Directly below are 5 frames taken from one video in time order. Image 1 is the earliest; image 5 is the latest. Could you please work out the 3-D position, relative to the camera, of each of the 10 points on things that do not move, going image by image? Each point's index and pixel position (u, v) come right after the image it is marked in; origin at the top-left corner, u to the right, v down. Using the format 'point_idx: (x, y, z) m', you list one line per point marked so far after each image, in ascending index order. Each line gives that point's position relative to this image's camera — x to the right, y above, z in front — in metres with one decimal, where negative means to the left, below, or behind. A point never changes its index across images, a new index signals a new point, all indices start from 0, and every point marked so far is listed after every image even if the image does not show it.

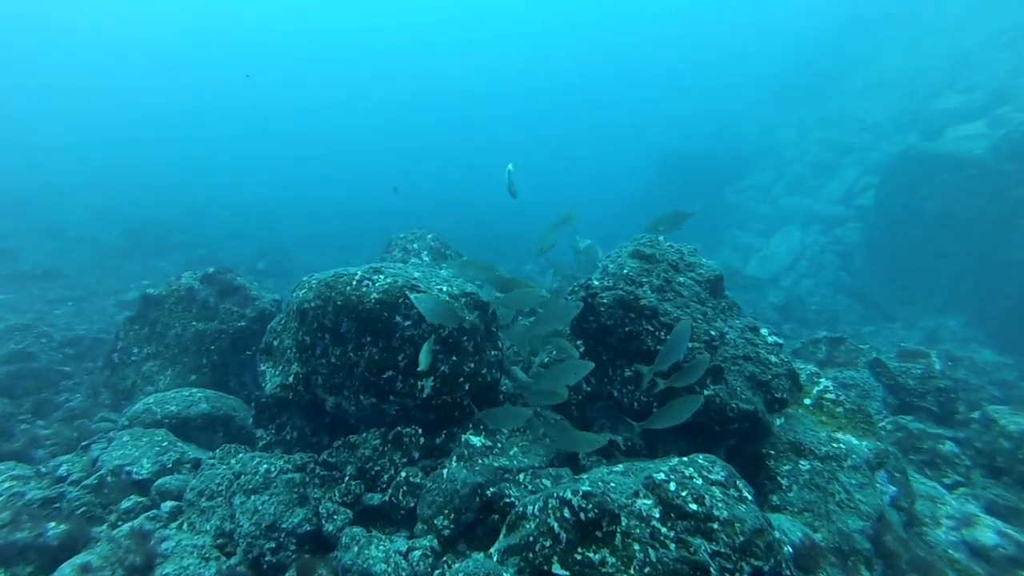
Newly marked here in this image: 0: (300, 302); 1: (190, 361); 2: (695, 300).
0: (-2.2, -0.1, +5.6) m
1: (-4.8, -1.1, +8.2) m
2: (+1.9, -0.1, +5.8) m
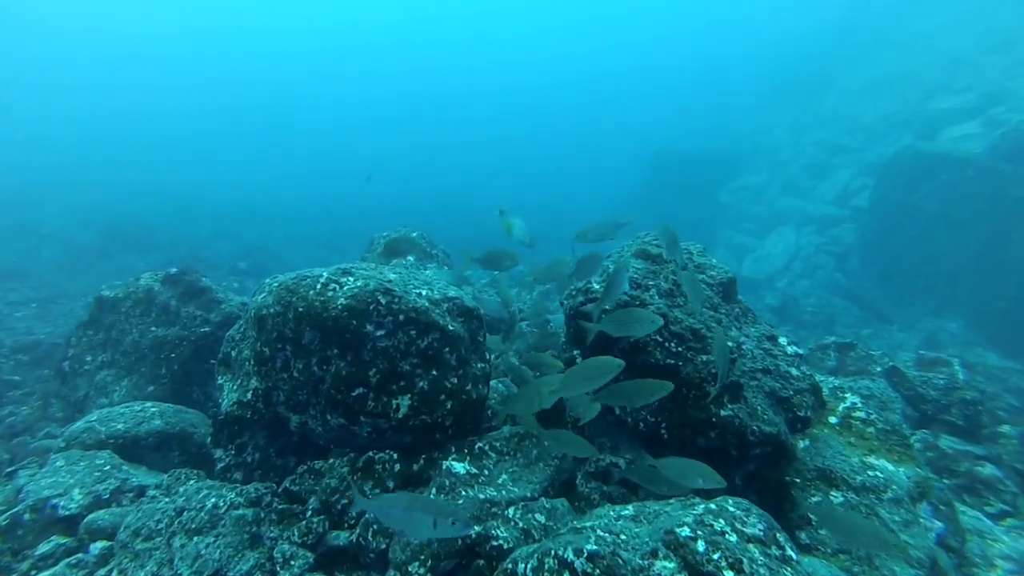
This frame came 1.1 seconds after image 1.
0: (-2.3, -0.2, +4.9) m
1: (-4.9, -1.1, +7.4) m
2: (+1.8, -0.2, +5.1) m
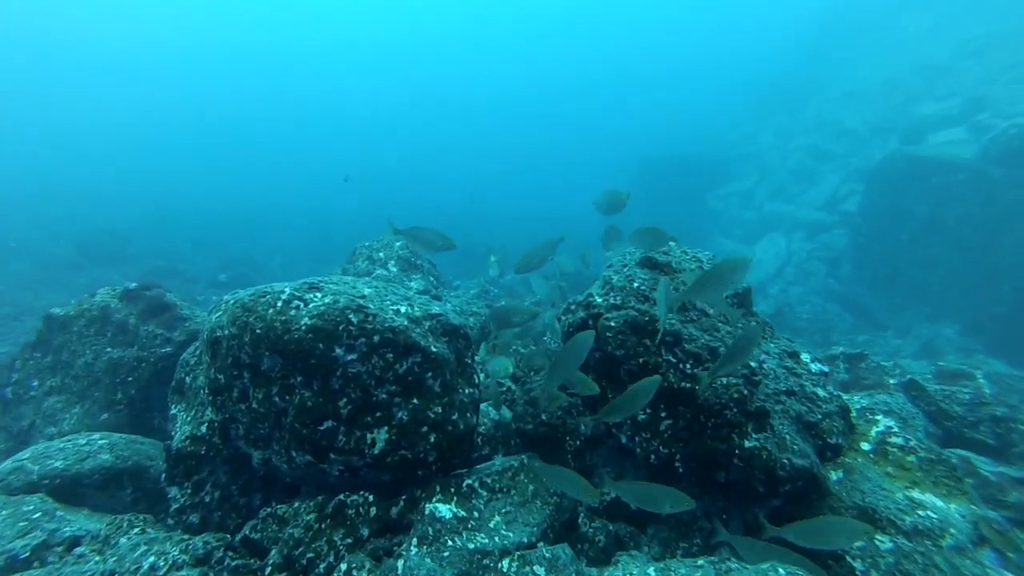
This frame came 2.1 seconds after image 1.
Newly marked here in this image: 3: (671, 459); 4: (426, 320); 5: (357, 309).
0: (-2.4, -0.3, +4.3) m
1: (-5.0, -1.3, +6.7) m
2: (+1.8, -0.3, +4.6) m
3: (+1.2, -1.3, +4.1) m
4: (-0.7, -0.3, +4.5) m
5: (-1.2, -0.2, +4.1) m
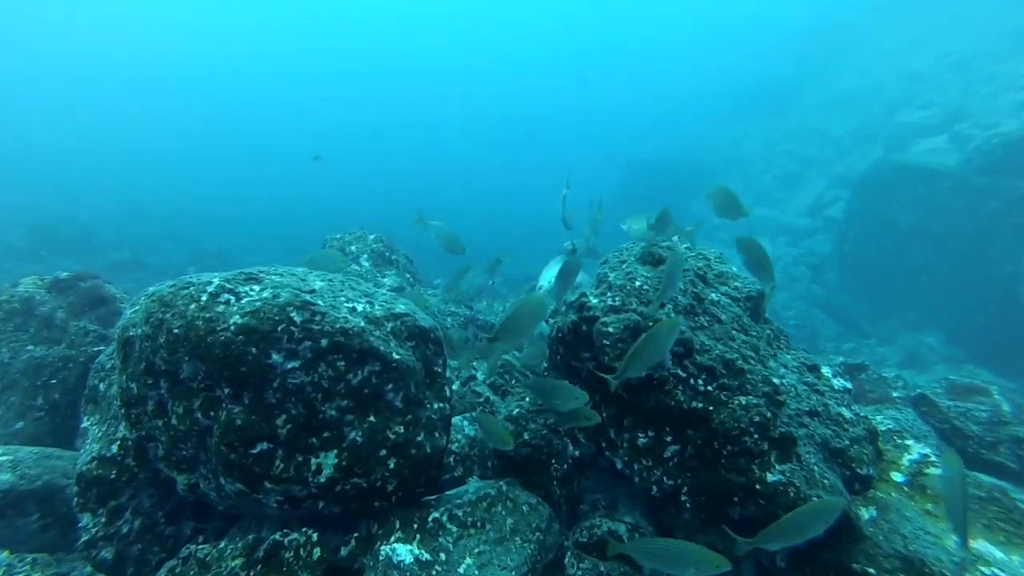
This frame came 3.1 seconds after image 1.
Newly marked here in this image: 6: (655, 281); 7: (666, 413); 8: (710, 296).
0: (-2.5, -0.3, +3.5) m
1: (-5.3, -1.2, +5.8) m
2: (+1.6, -0.3, +3.9) m
3: (+1.0, -1.3, +3.5) m
4: (-0.9, -0.2, +3.8) m
5: (-1.3, -0.1, +3.4) m
6: (+1.0, 0.0, +4.0) m
7: (+1.0, -0.8, +3.5) m
8: (+1.5, -0.1, +4.0) m
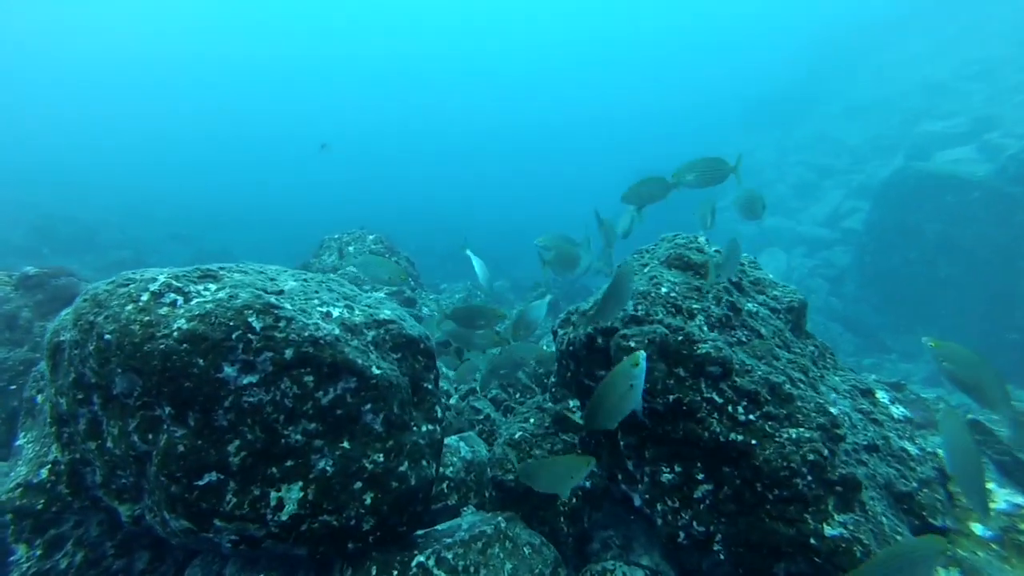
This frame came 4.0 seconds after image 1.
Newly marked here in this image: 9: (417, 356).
0: (-2.5, -0.2, +3.0) m
1: (-5.2, -1.2, +5.4) m
2: (+1.6, -0.3, +3.3) m
3: (+1.0, -1.3, +2.9) m
4: (-0.8, -0.2, +3.2) m
5: (-1.3, -0.1, +2.8) m
6: (+1.1, 0.0, +3.4) m
7: (+1.0, -0.8, +2.9) m
8: (+1.5, -0.1, +3.4) m
9: (-0.6, -0.4, +3.5) m
